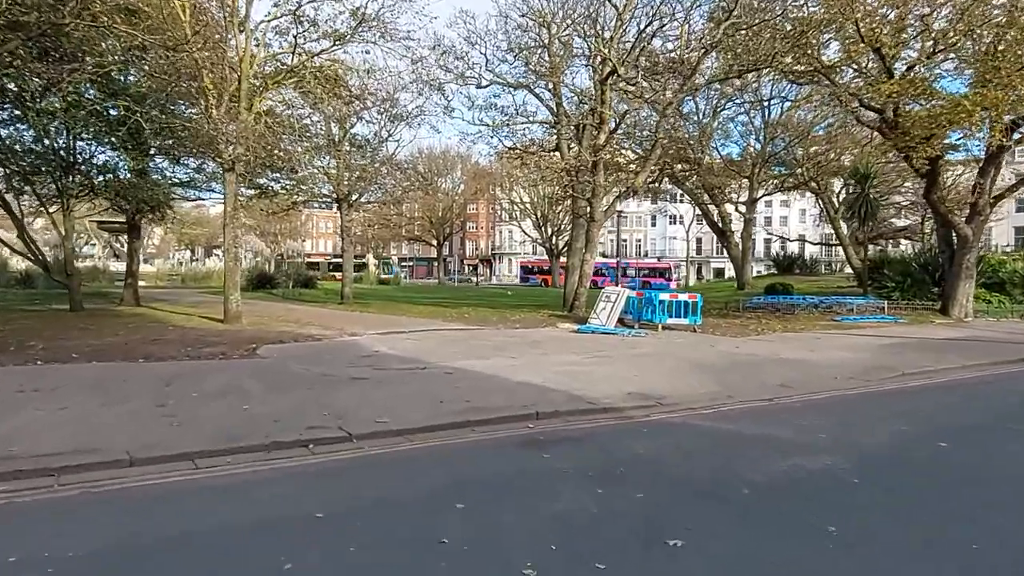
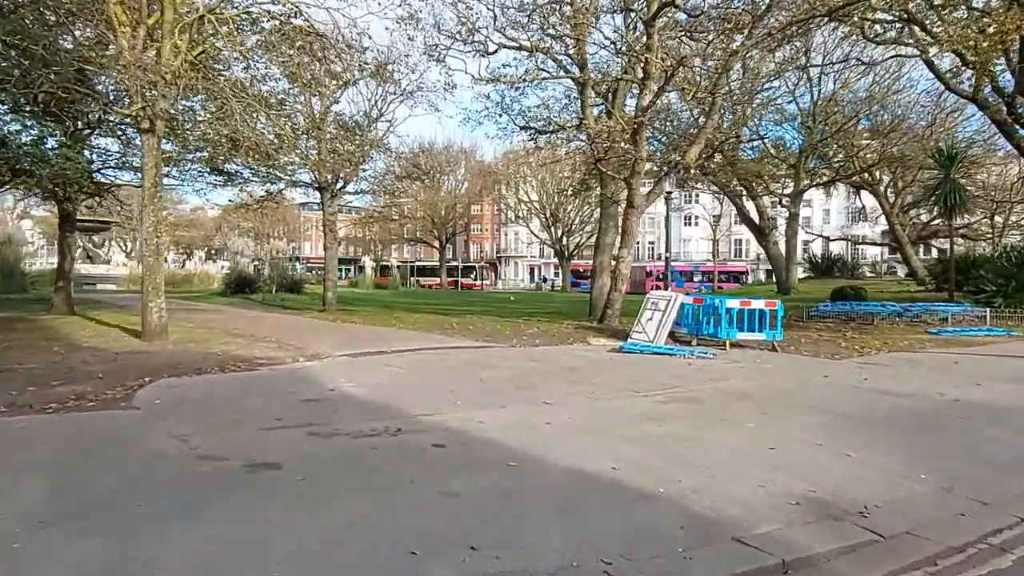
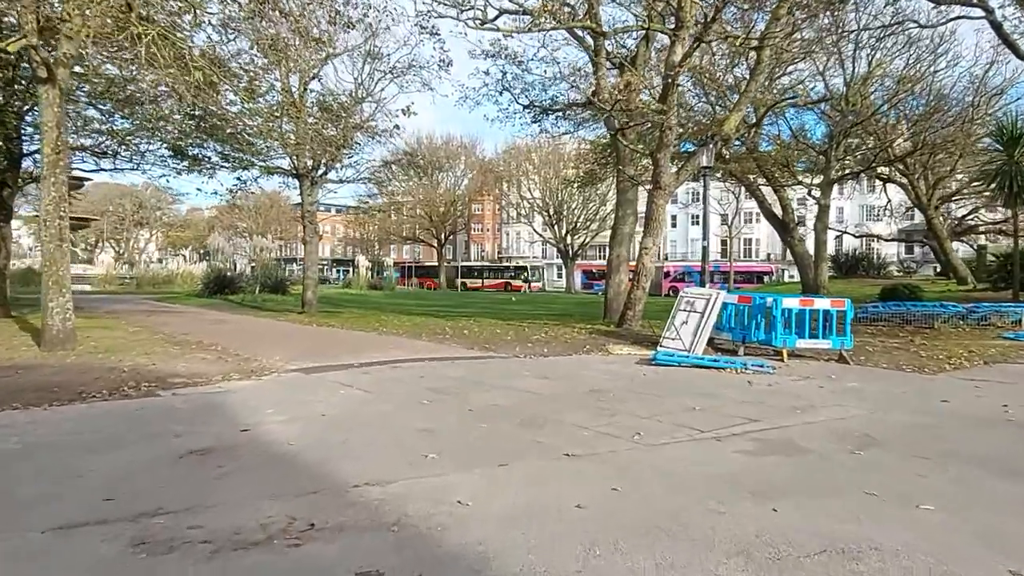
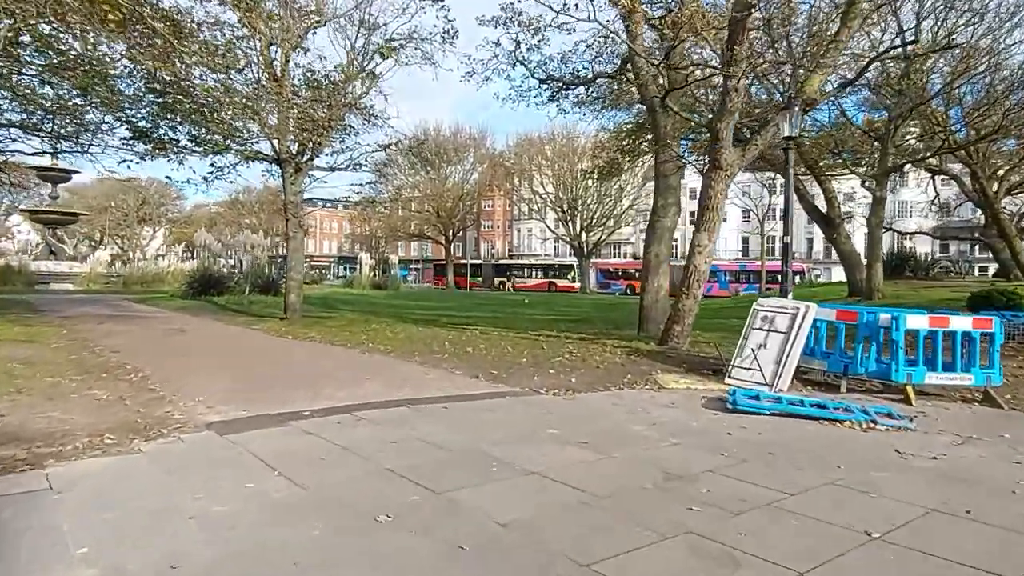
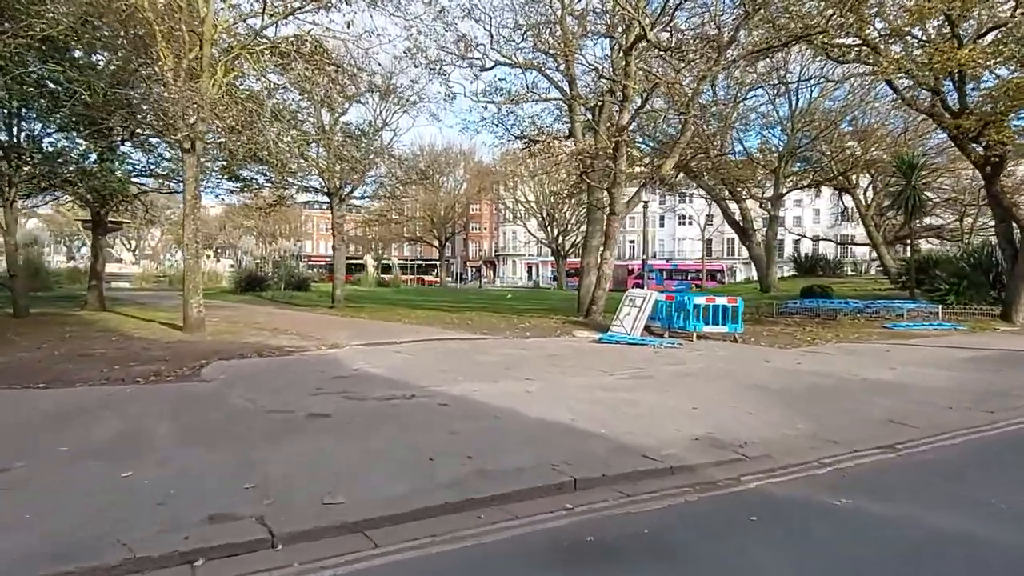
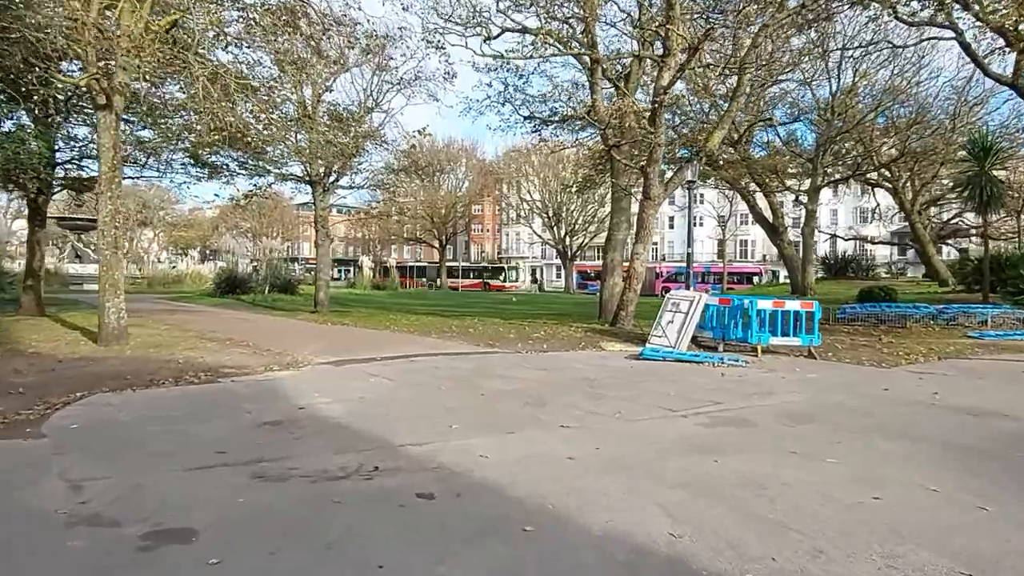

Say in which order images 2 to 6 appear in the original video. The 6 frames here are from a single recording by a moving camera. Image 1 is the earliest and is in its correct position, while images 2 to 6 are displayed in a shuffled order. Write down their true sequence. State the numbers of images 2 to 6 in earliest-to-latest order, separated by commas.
5, 2, 6, 3, 4
